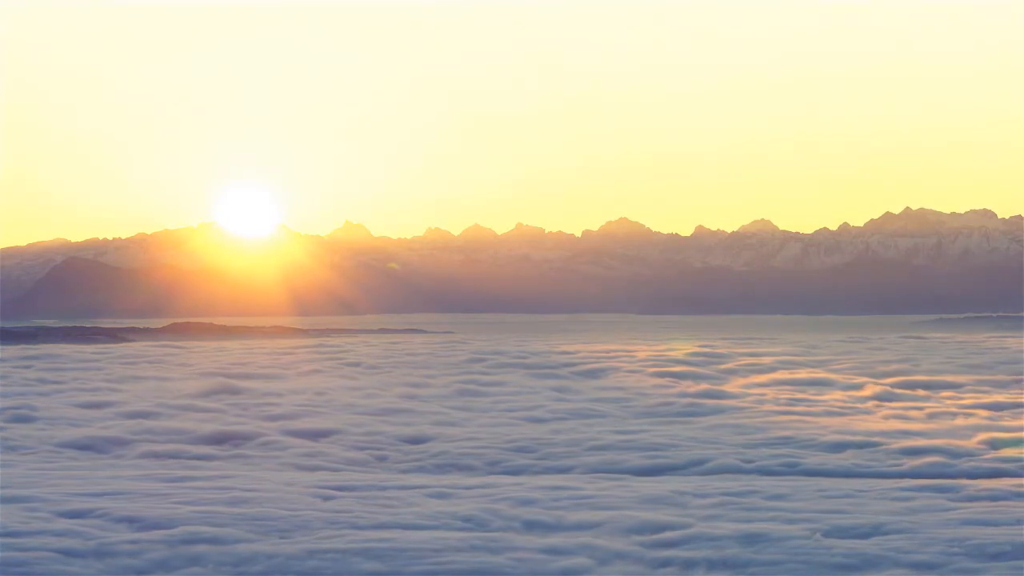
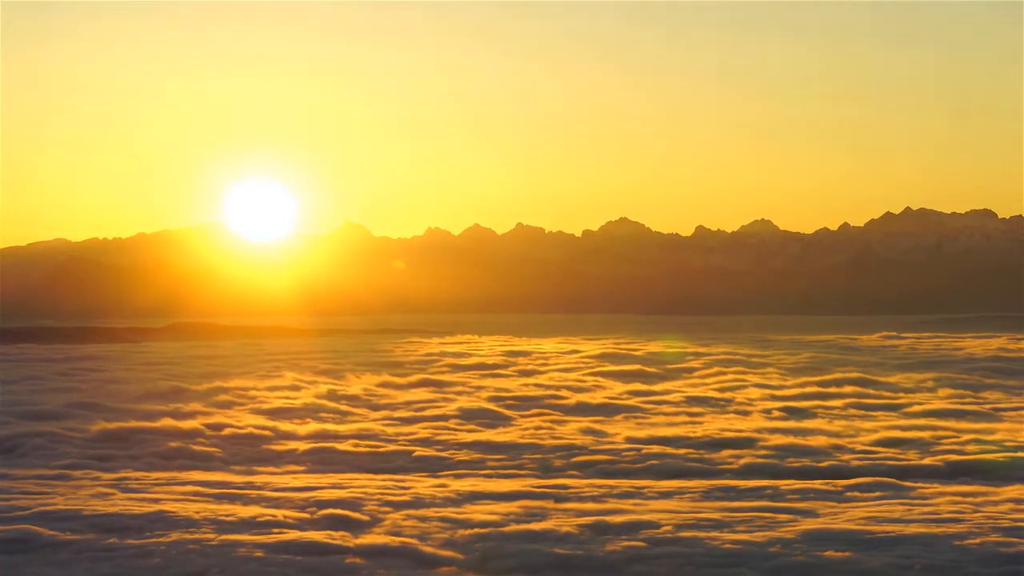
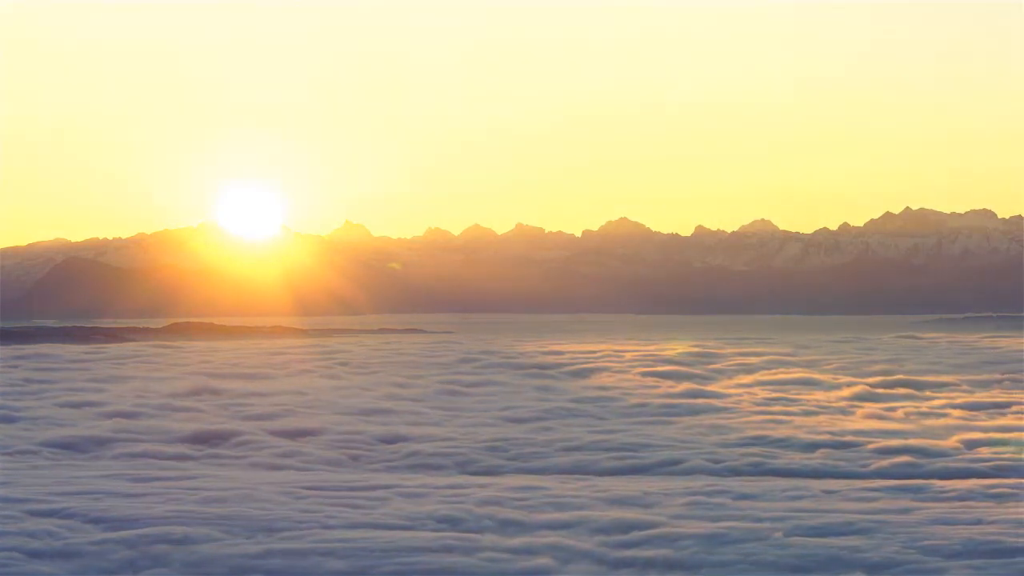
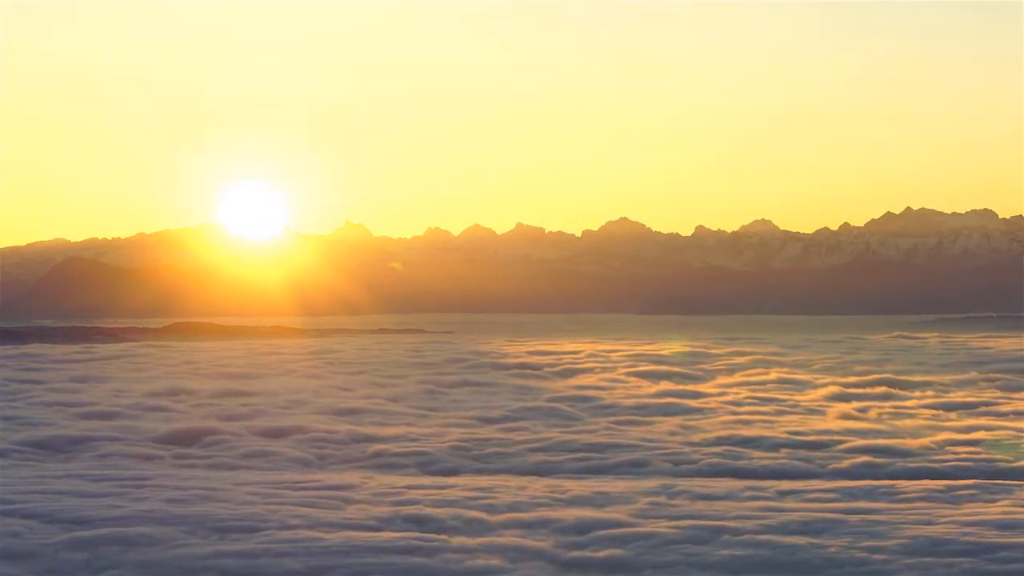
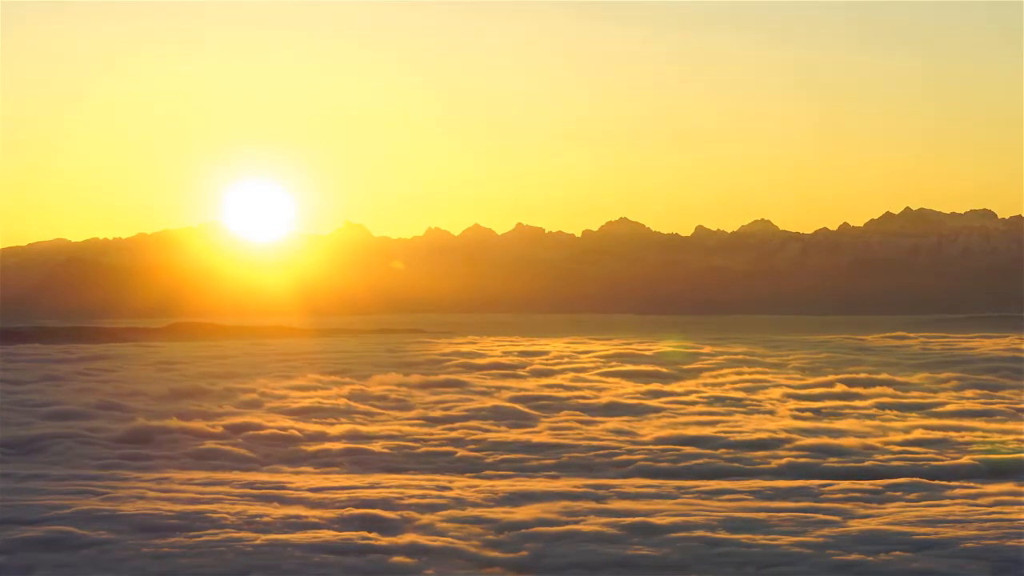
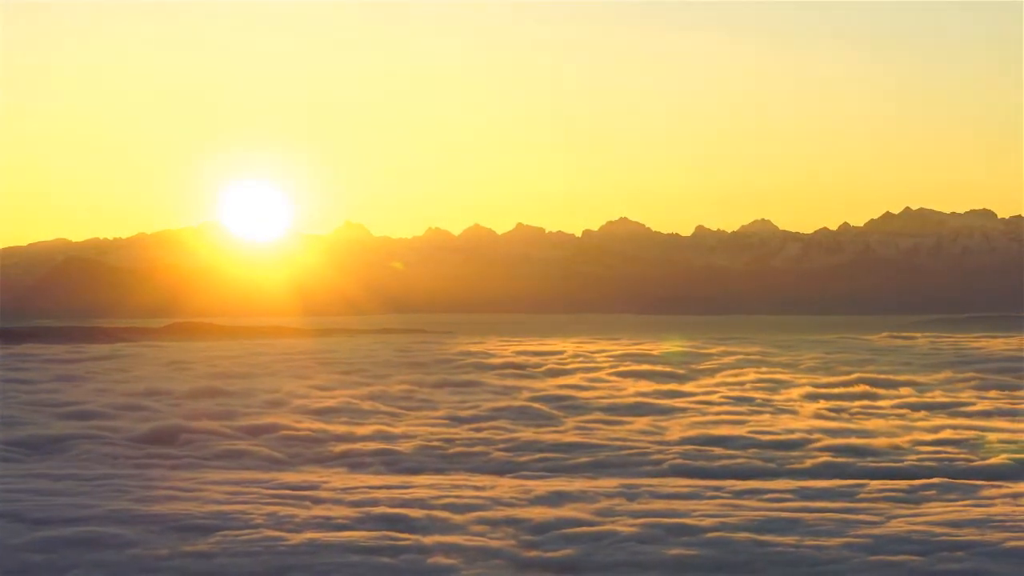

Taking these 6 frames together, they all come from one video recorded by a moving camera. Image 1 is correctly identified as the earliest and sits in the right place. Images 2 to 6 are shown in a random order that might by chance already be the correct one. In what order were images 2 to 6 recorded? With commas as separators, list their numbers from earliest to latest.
3, 4, 6, 5, 2
